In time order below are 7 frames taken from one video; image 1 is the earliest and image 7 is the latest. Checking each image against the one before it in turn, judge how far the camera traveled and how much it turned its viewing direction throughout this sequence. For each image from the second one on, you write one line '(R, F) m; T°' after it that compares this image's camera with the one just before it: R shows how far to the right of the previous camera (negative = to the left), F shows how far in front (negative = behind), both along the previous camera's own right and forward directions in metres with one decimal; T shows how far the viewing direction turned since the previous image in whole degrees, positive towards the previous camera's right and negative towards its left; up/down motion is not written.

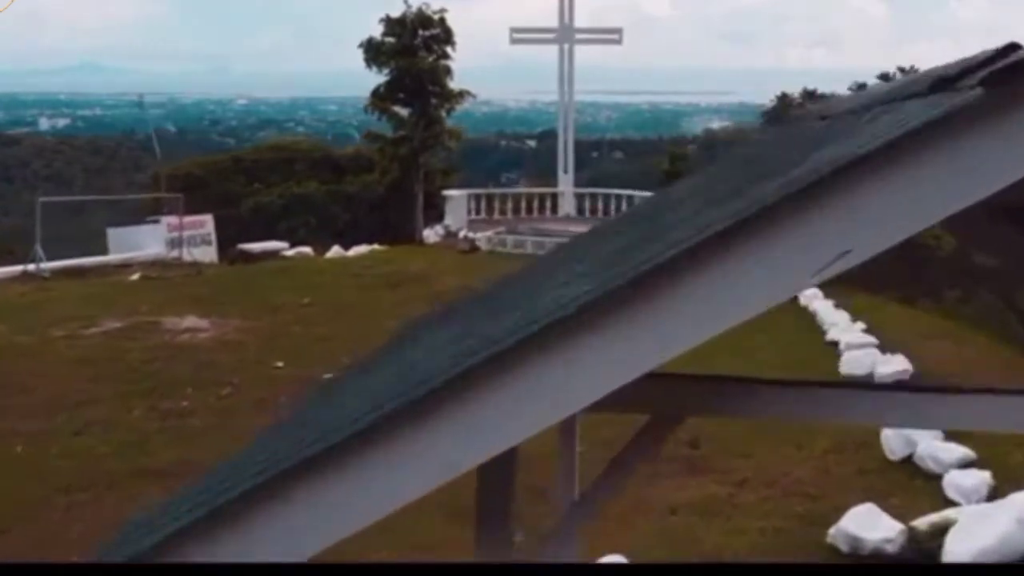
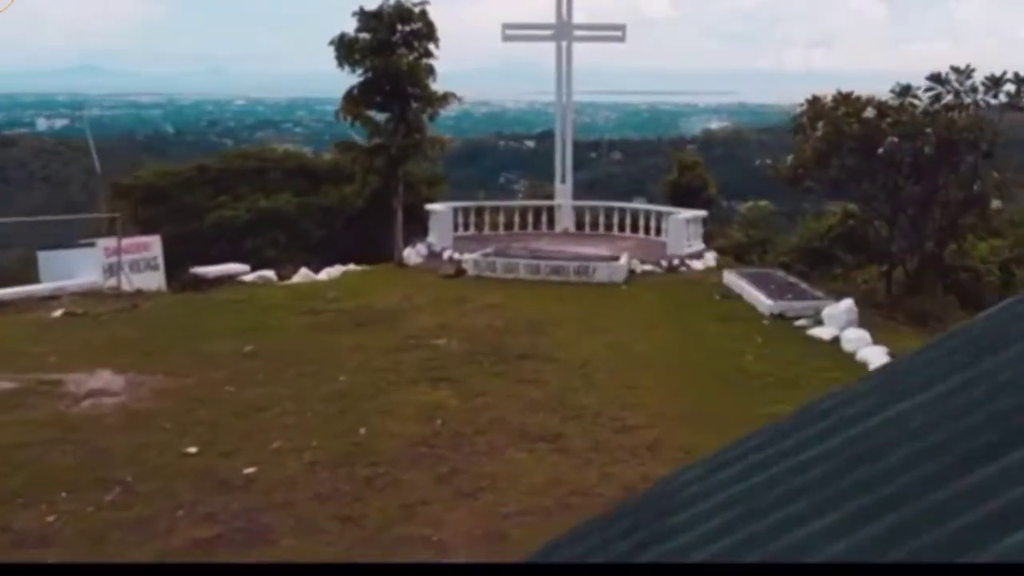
(+0.1, +1.5) m; 0°
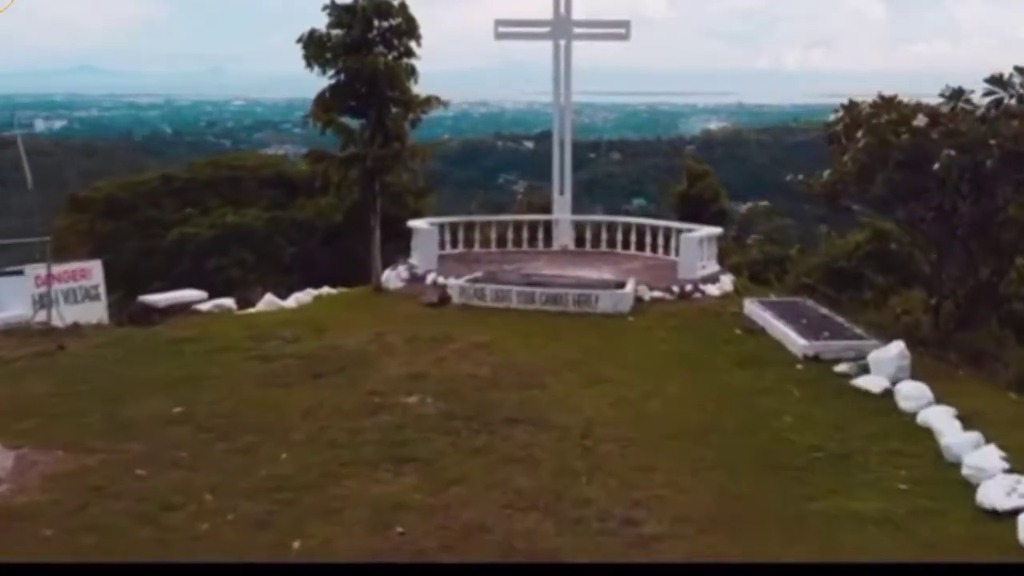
(+0.1, +1.3) m; 0°
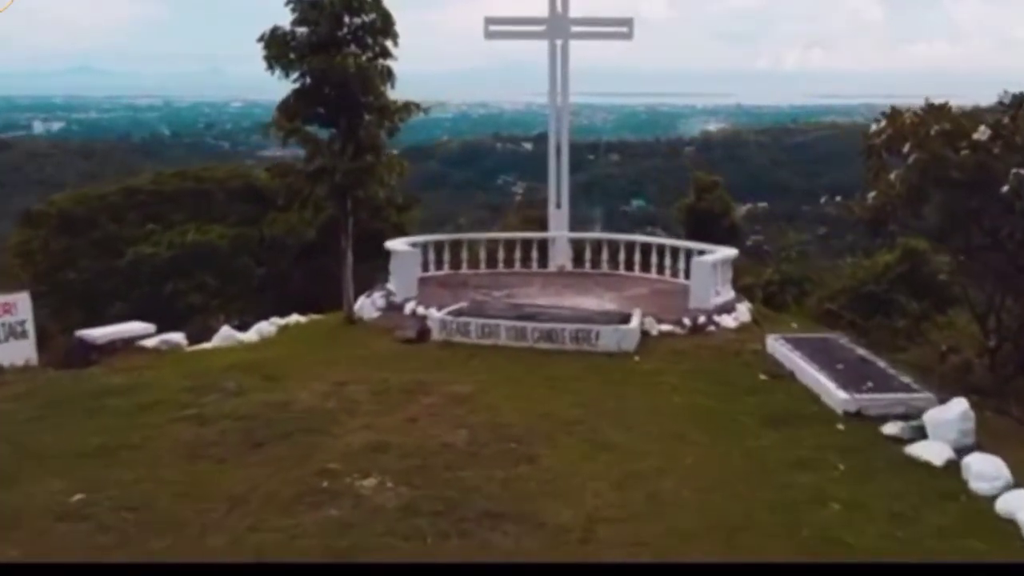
(+0.1, +1.2) m; 0°
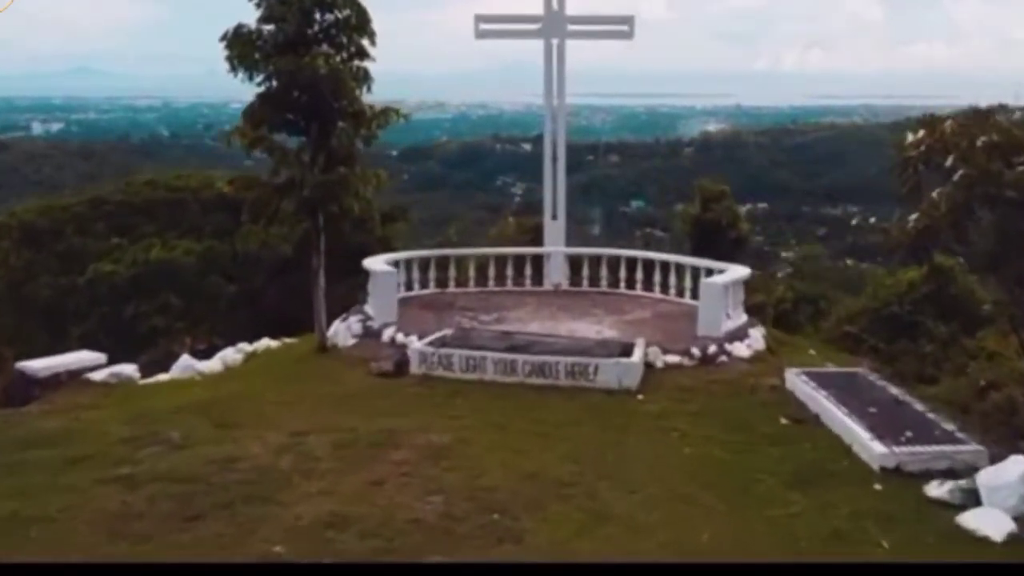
(+0.1, +0.9) m; 0°
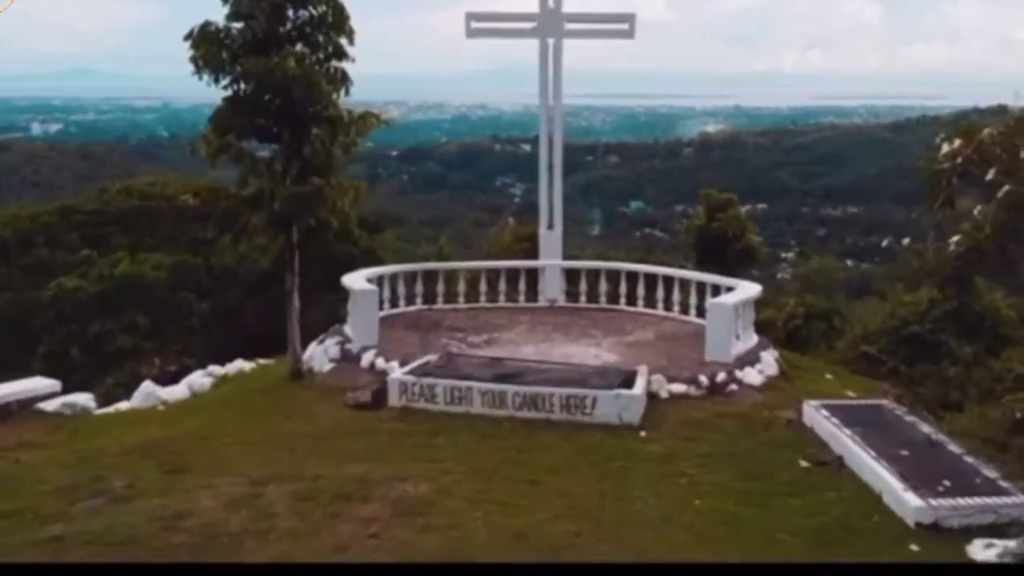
(+0.1, +0.7) m; 0°
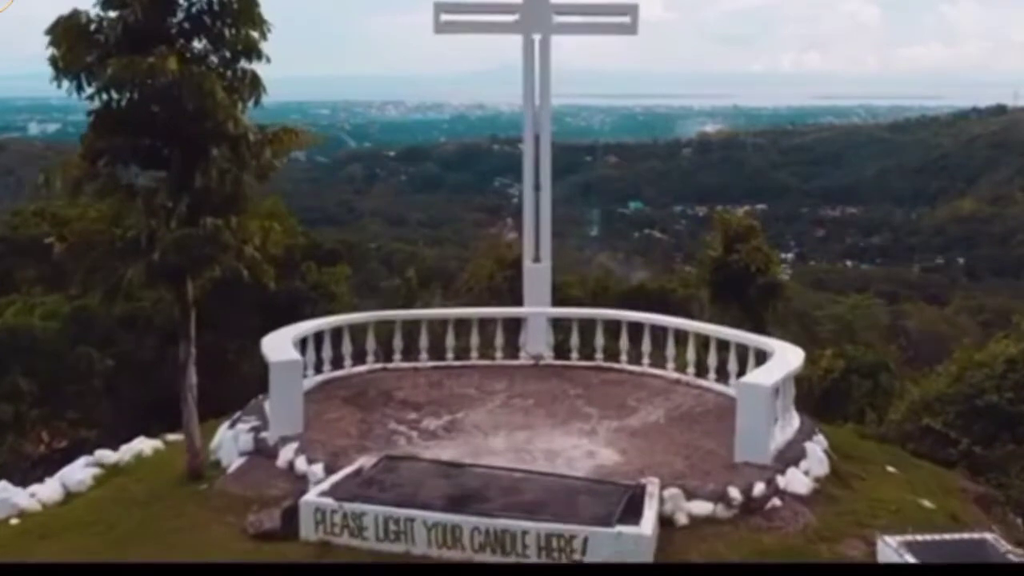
(+0.2, +1.9) m; 0°
